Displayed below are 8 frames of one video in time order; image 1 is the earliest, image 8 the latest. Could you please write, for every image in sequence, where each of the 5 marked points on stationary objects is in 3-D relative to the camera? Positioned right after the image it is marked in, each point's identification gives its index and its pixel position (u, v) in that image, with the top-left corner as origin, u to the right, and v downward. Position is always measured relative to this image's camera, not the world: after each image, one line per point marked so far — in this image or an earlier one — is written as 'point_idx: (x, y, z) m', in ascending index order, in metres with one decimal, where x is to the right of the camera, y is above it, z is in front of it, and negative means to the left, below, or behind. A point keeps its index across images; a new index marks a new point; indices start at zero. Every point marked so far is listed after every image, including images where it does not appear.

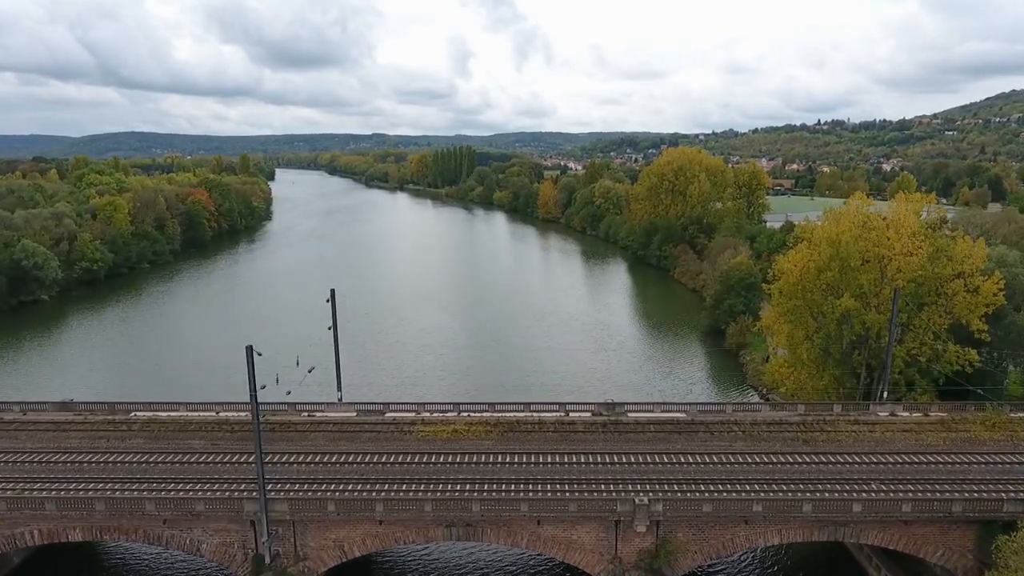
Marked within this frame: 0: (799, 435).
0: (+5.4, -2.8, +13.0) m
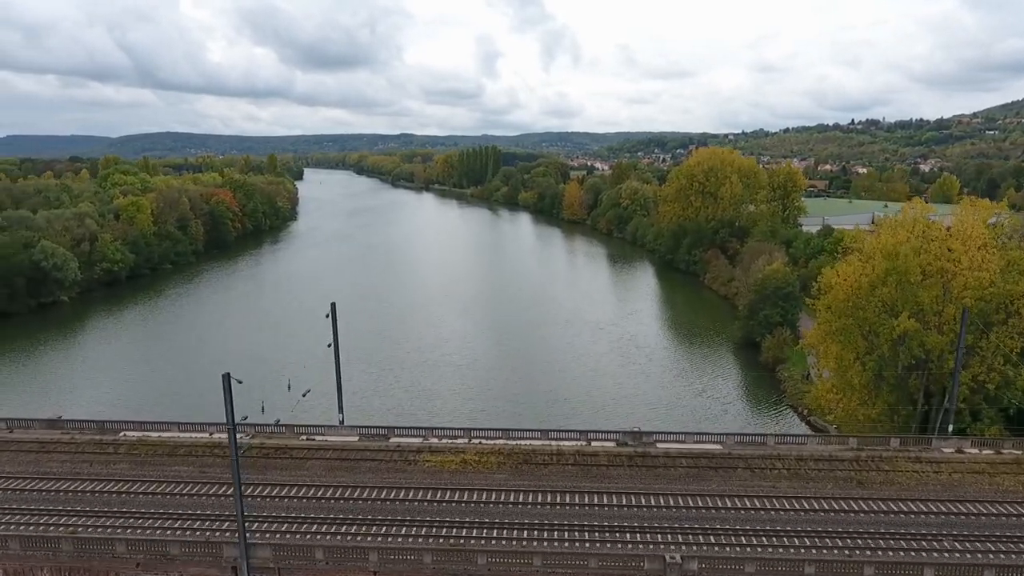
0: (+5.6, -3.1, +11.5) m
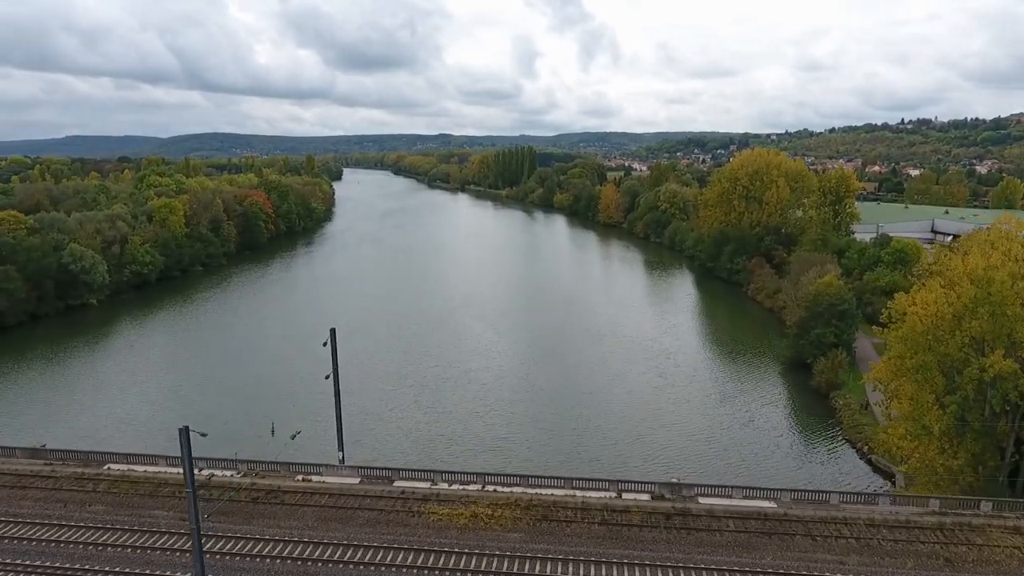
0: (+5.9, -3.6, +9.6) m
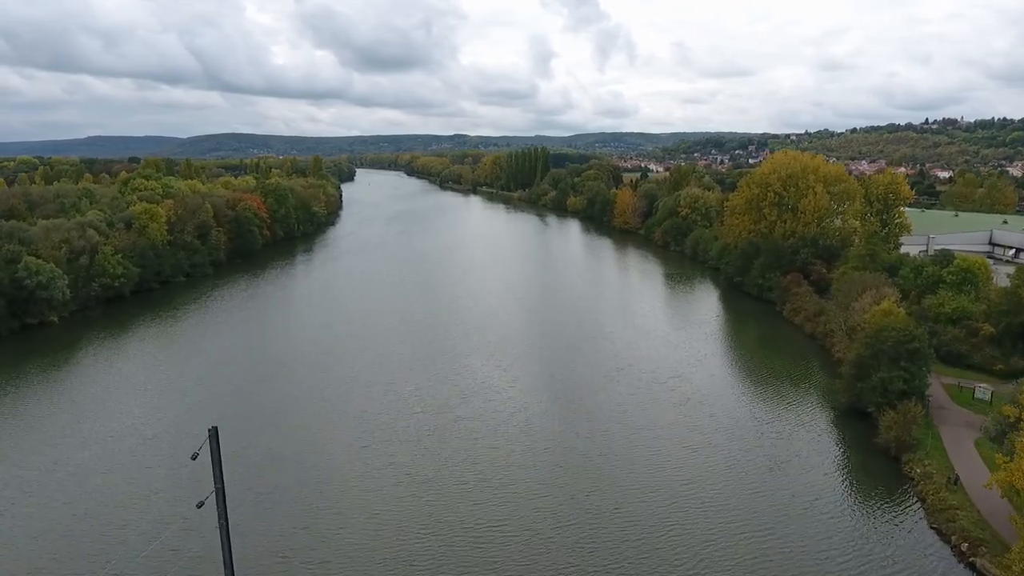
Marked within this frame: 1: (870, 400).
0: (+5.5, -4.5, +5.4) m
1: (+10.2, -3.2, +19.8) m
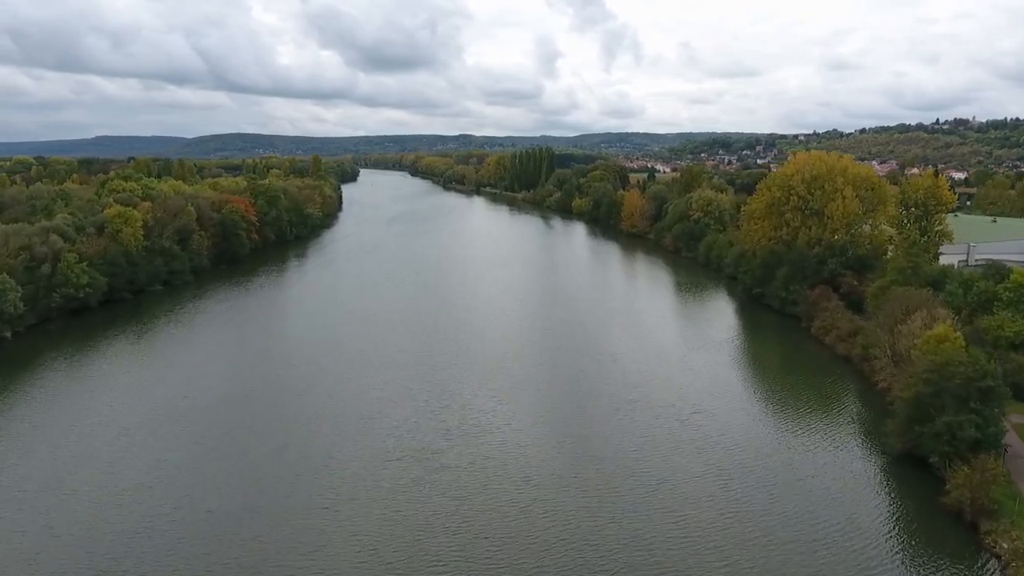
0: (+5.2, -5.1, +2.2) m
1: (+10.0, -3.8, +16.5) m
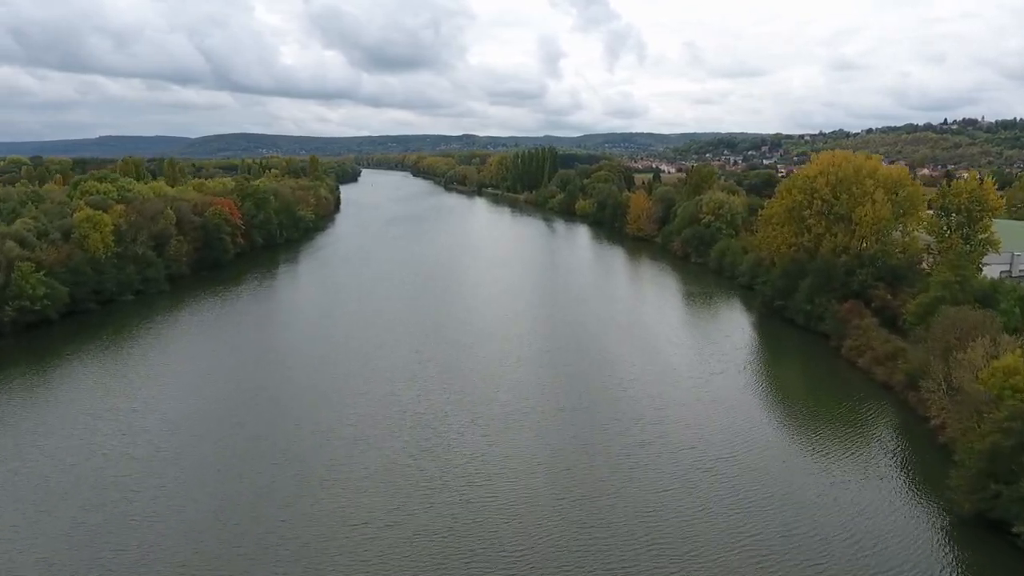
0: (+4.9, -5.7, -0.8) m
1: (+9.8, -4.4, +13.4) m
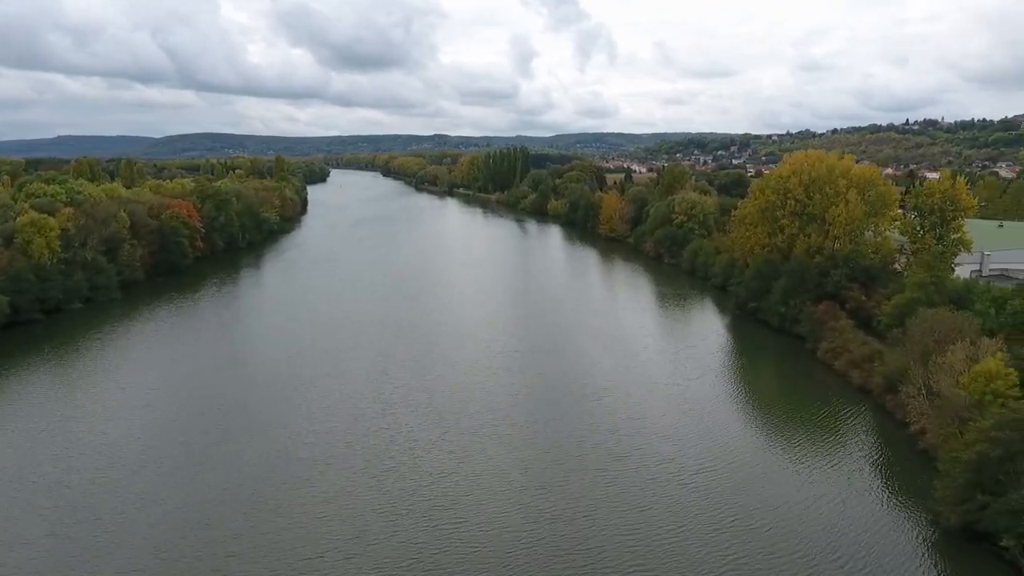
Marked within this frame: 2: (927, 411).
0: (+4.9, -5.8, -1.5) m
1: (+9.2, -4.5, +13.0) m
2: (+11.1, -3.3, +18.5) m
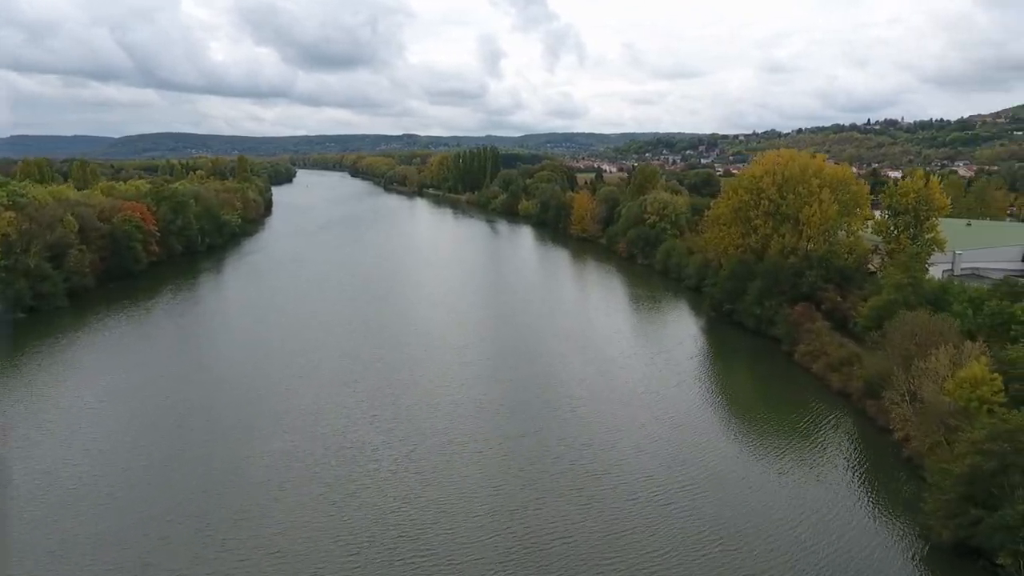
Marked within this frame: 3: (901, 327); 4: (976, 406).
0: (+5.1, -6.0, -2.2) m
1: (+8.7, -4.6, +12.4) m
2: (+10.3, -3.4, +18.0) m
3: (+11.1, -1.2, +19.5) m
4: (+10.3, -2.6, +15.4) m
